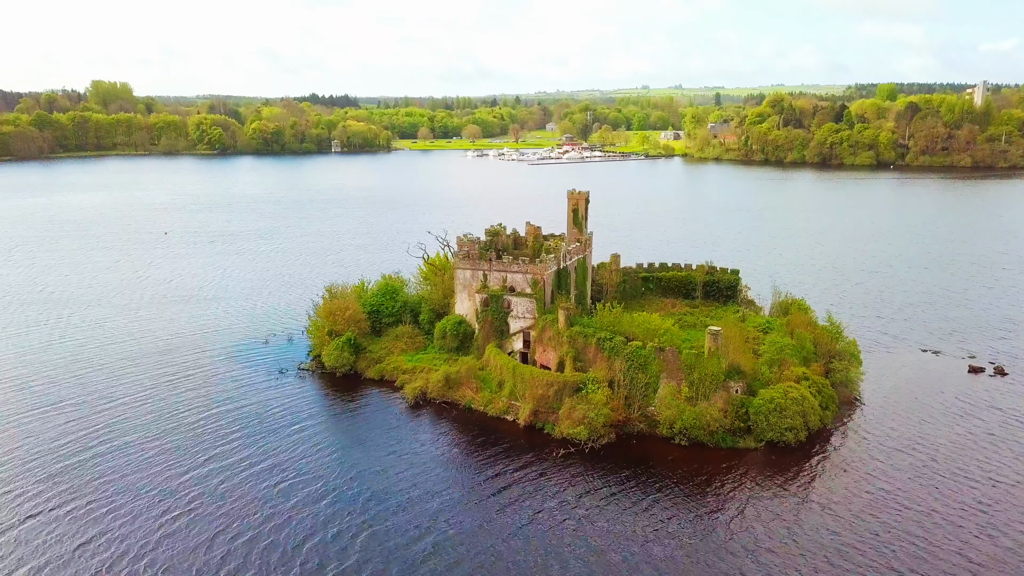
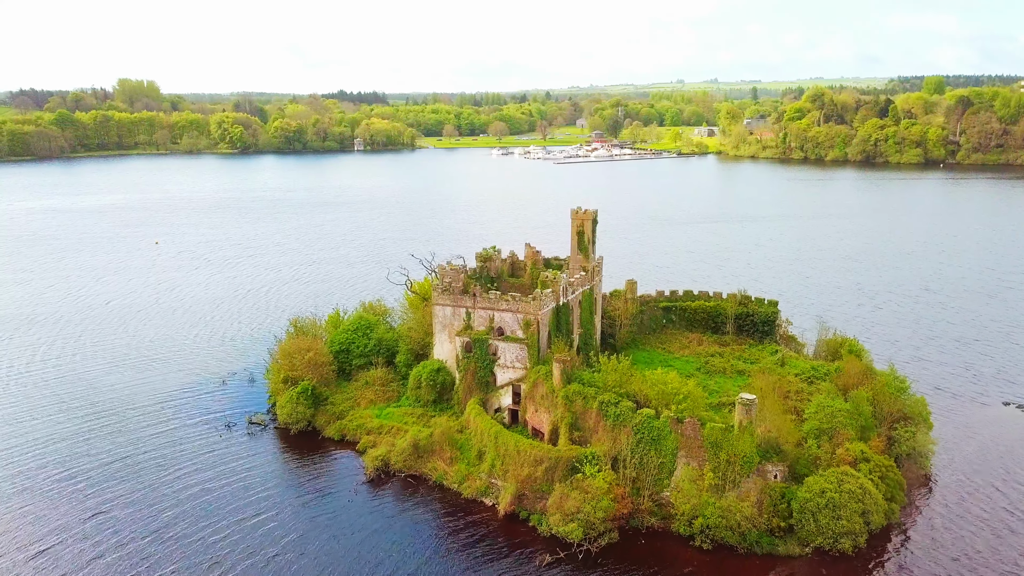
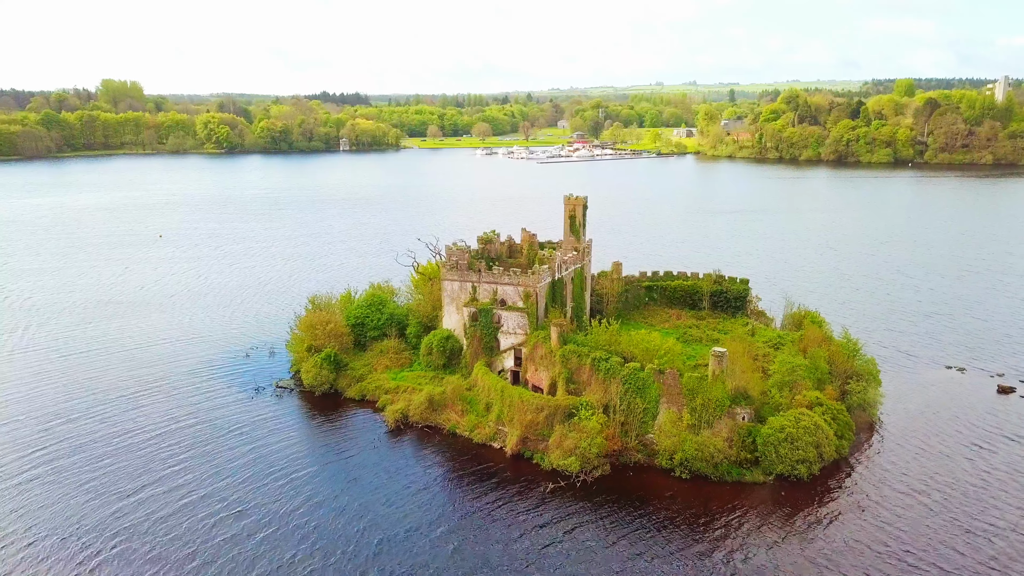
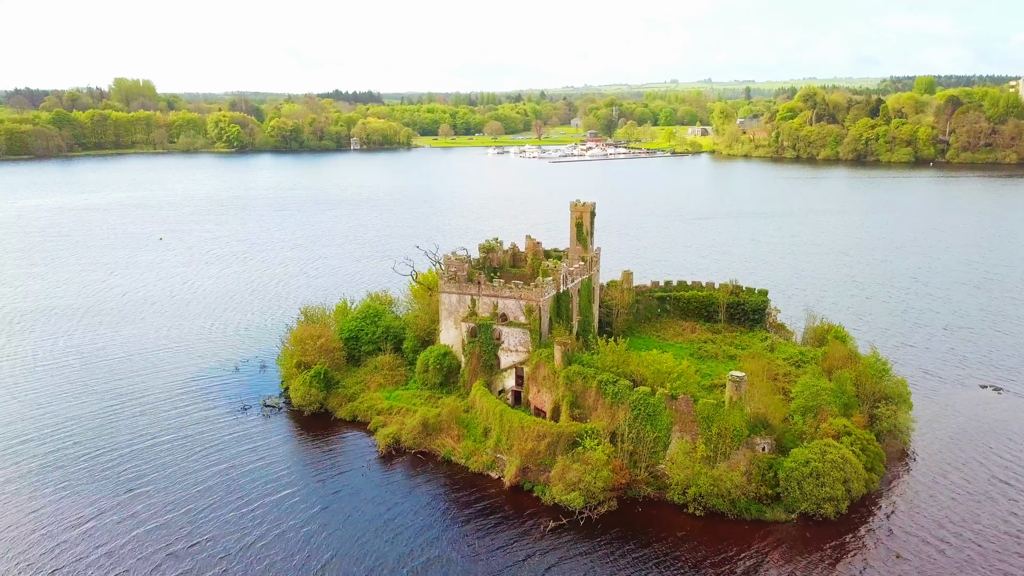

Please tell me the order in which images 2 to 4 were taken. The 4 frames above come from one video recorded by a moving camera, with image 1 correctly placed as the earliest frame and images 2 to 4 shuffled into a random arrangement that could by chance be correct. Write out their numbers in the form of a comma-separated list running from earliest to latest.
3, 4, 2
